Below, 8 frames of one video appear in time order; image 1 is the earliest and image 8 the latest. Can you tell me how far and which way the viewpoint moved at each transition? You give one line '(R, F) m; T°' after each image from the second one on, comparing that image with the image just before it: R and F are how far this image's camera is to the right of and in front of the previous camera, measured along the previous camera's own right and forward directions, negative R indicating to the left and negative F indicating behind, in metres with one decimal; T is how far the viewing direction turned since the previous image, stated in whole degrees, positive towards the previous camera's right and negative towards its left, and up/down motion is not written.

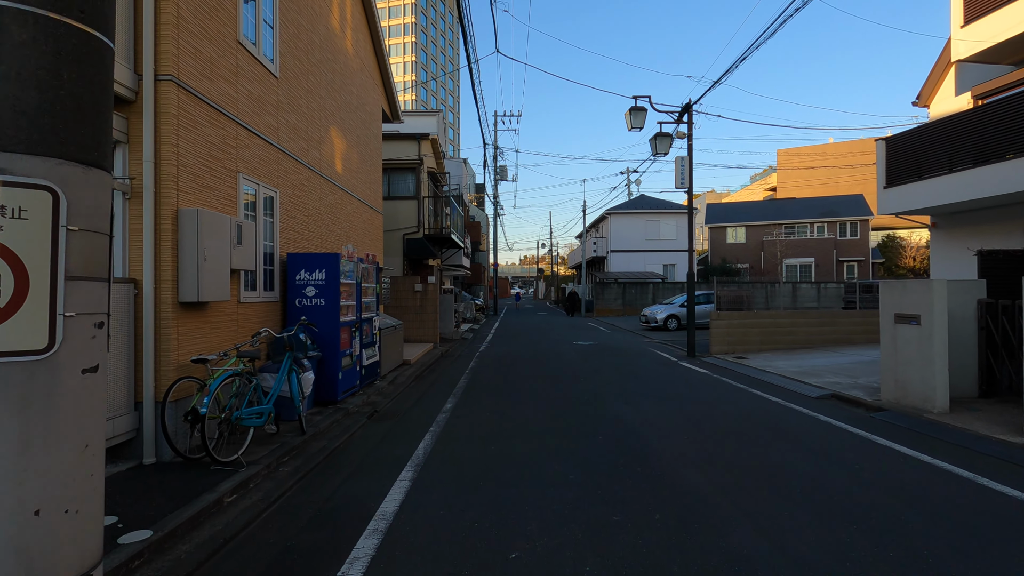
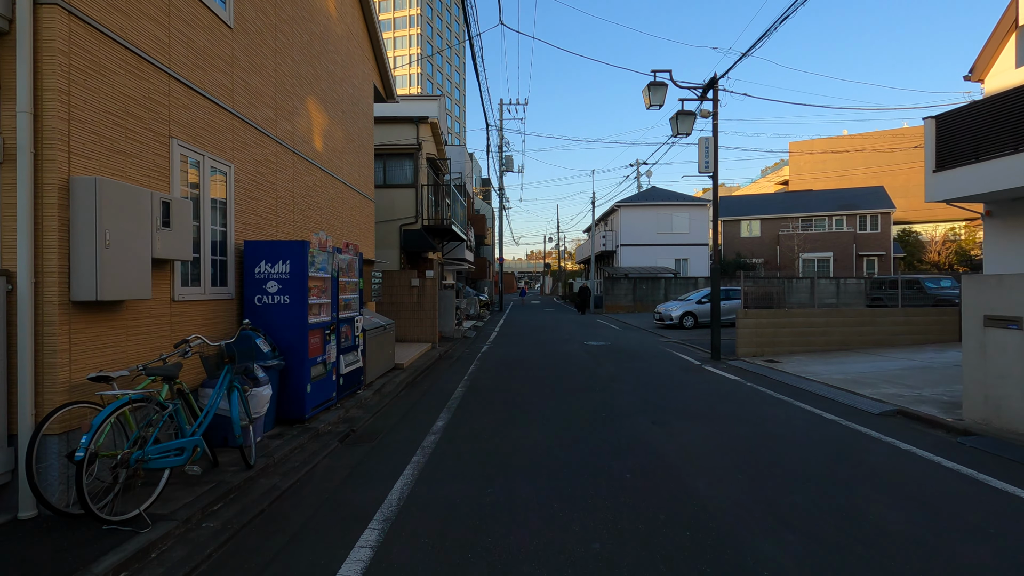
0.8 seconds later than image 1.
(0.0, +1.3) m; -1°
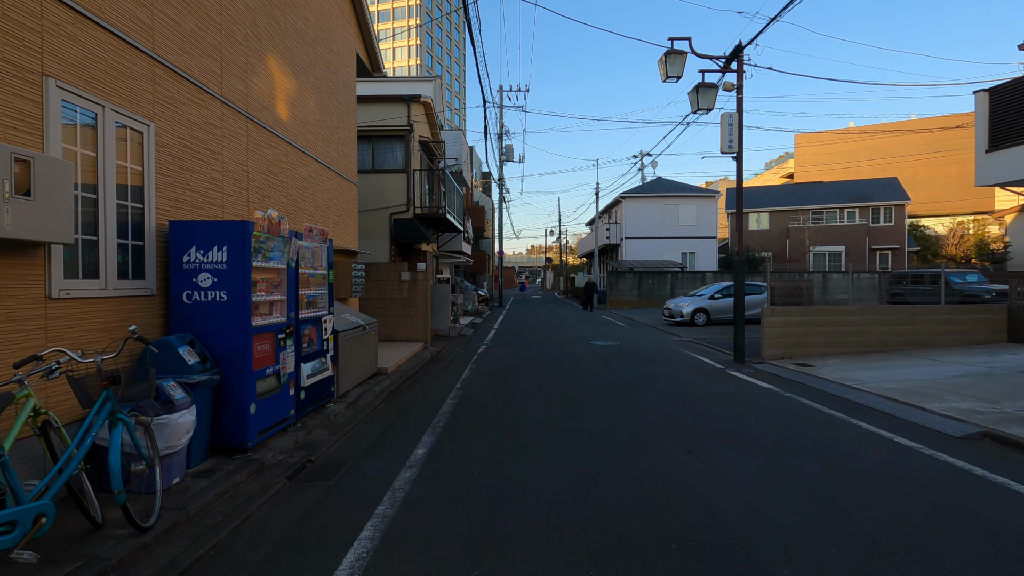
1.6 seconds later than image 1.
(0.0, +1.4) m; 0°
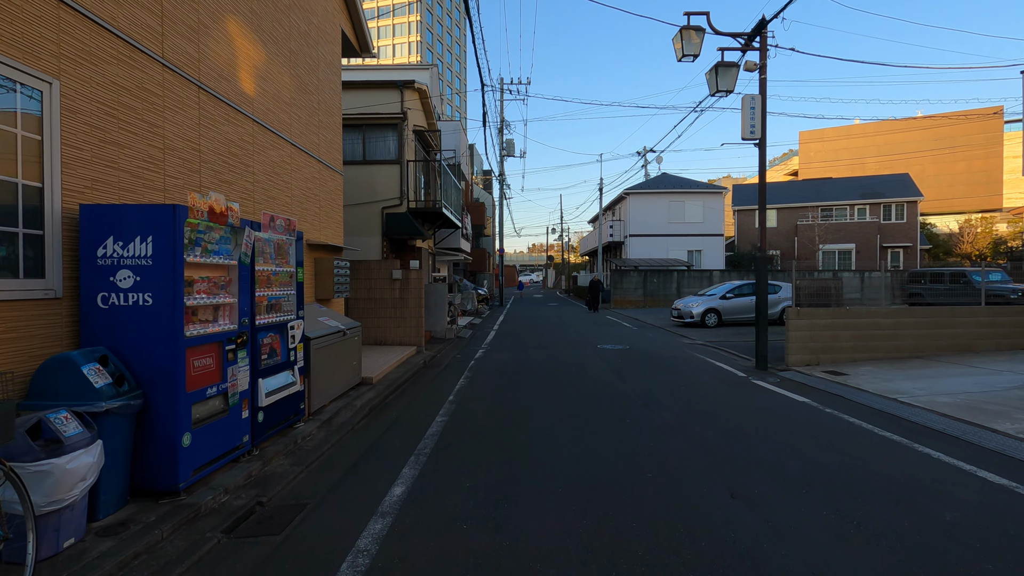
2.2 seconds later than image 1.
(0.0, +1.0) m; 0°
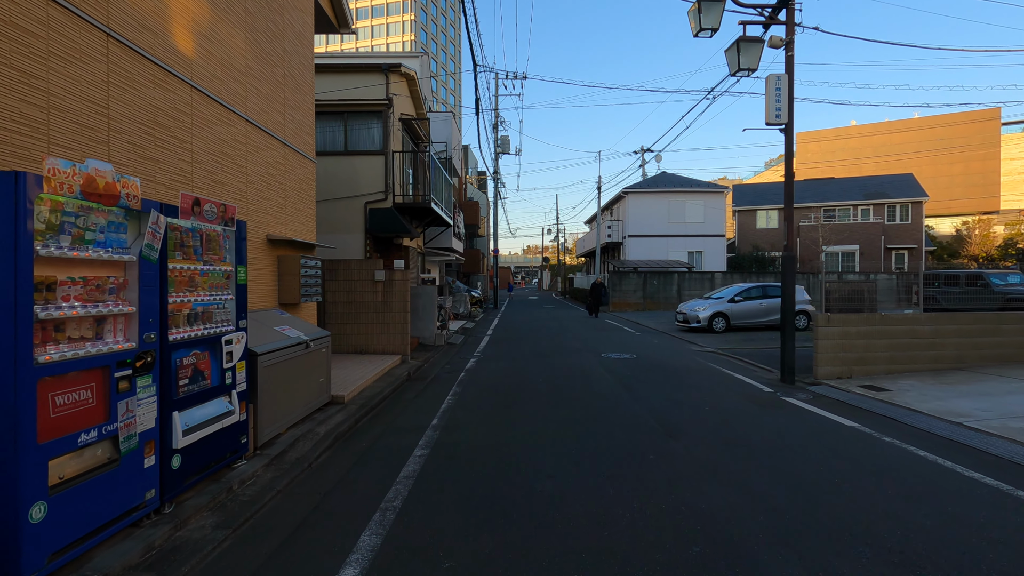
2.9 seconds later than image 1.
(0.0, +1.2) m; +1°
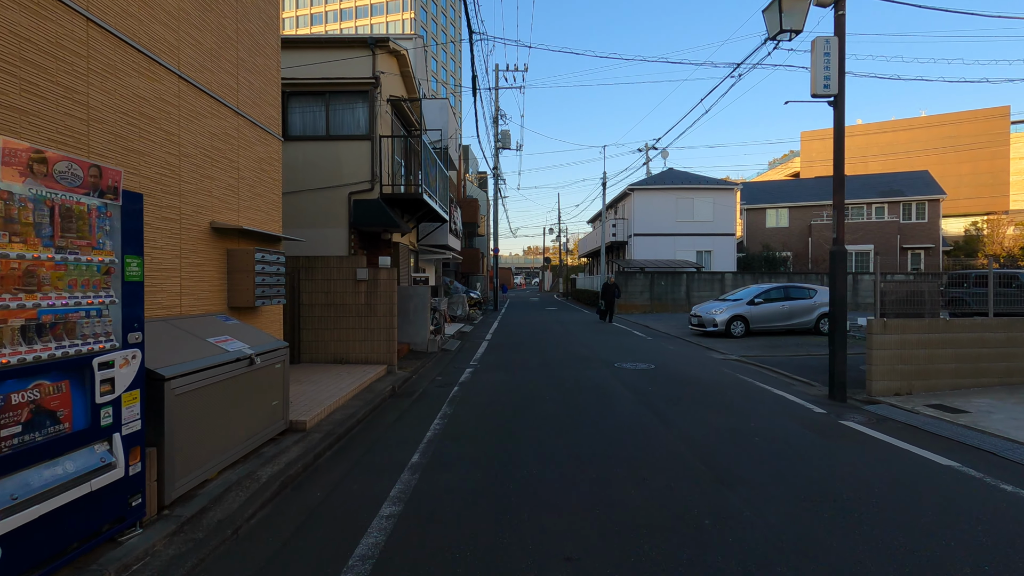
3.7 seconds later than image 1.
(0.0, +1.4) m; 0°
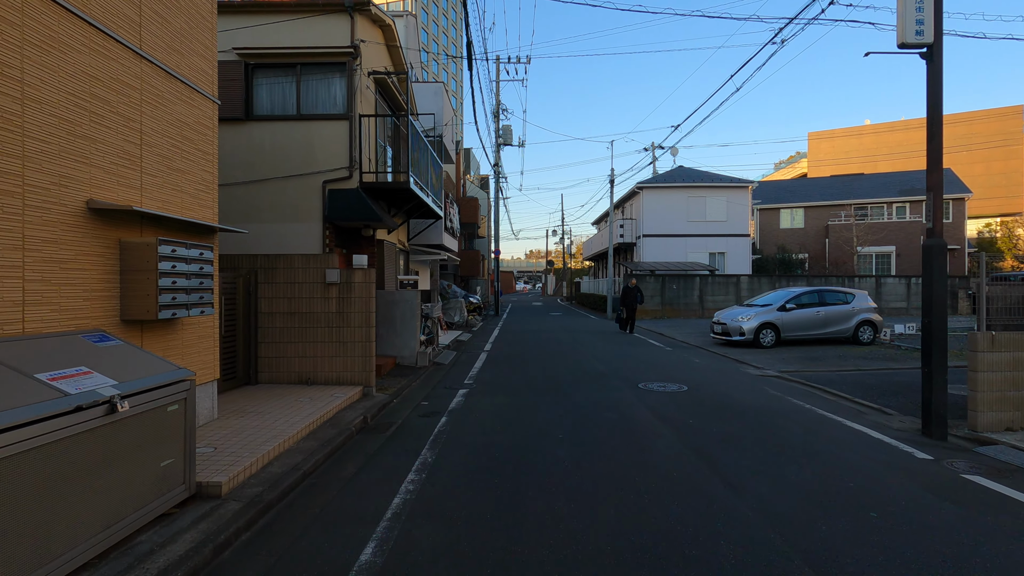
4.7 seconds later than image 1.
(0.0, +1.7) m; 0°
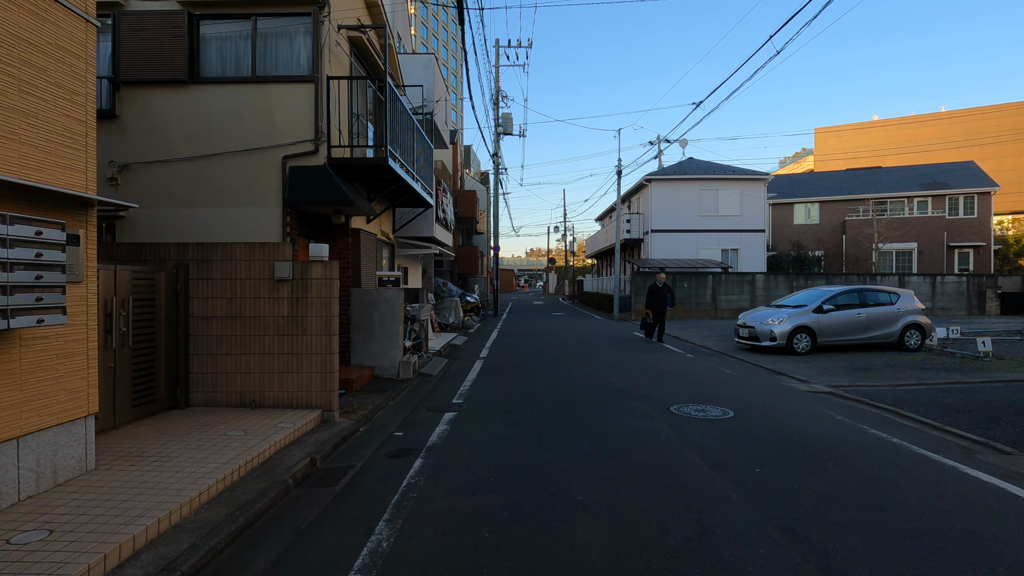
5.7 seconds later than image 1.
(0.0, +1.8) m; 0°
